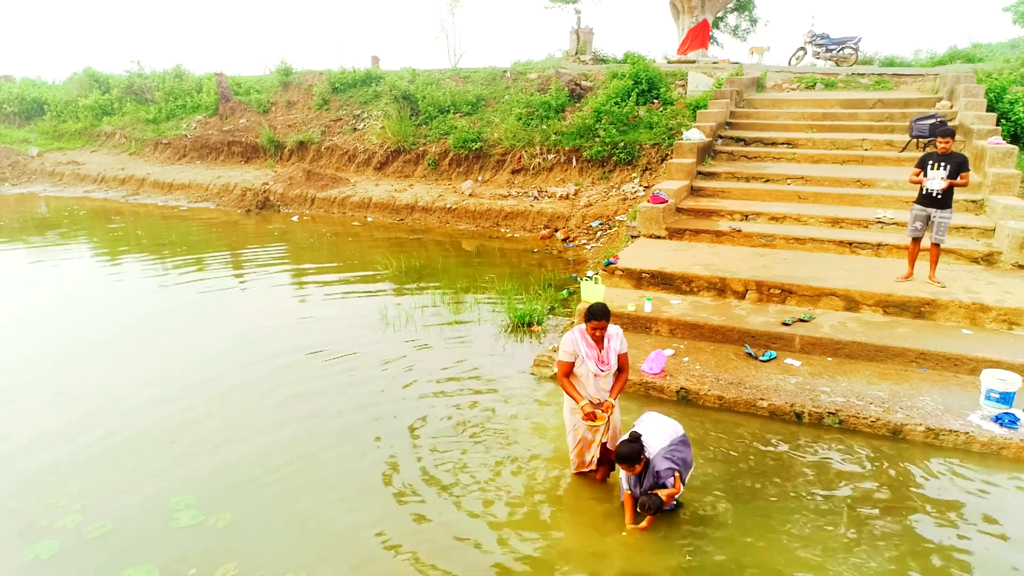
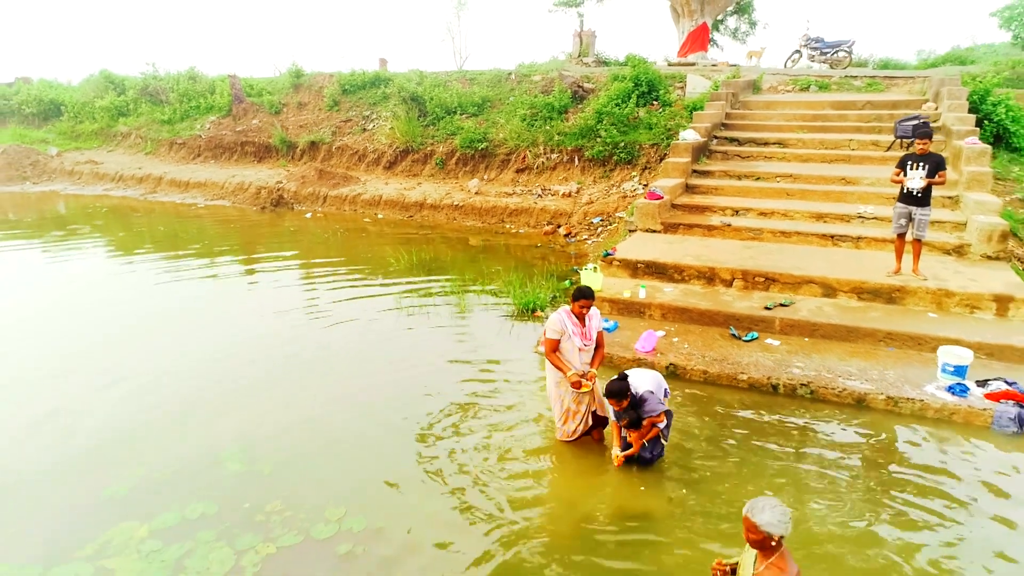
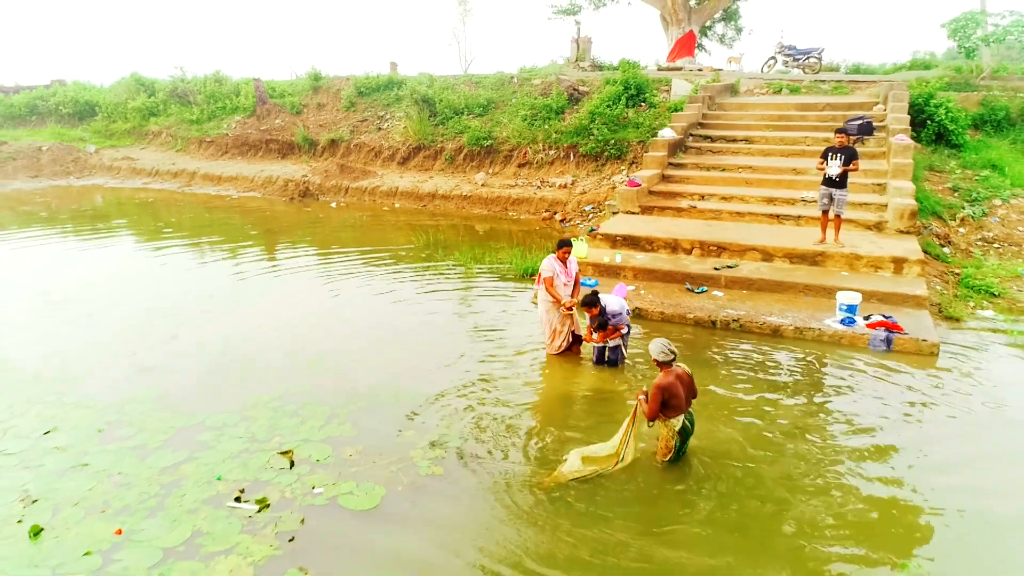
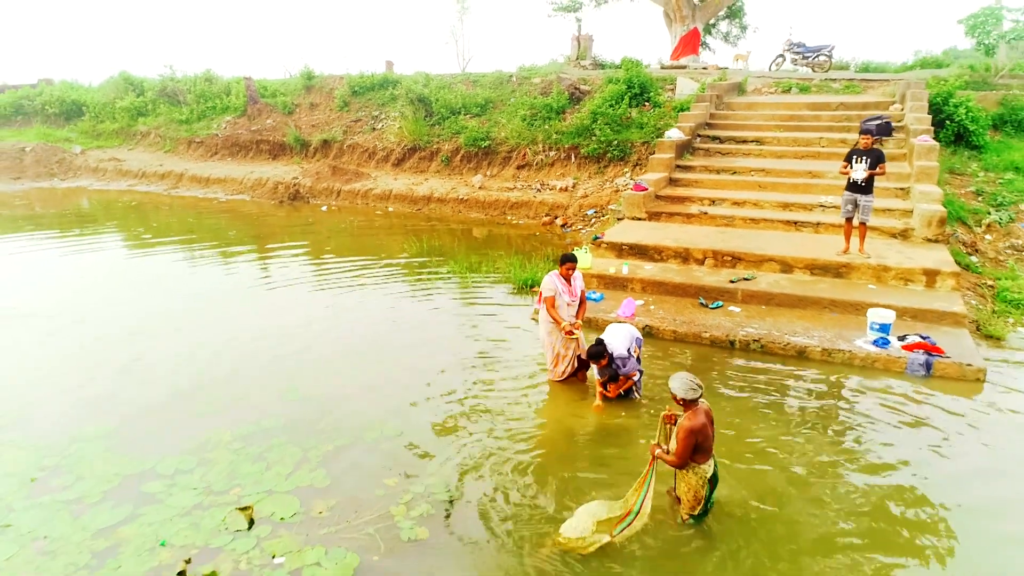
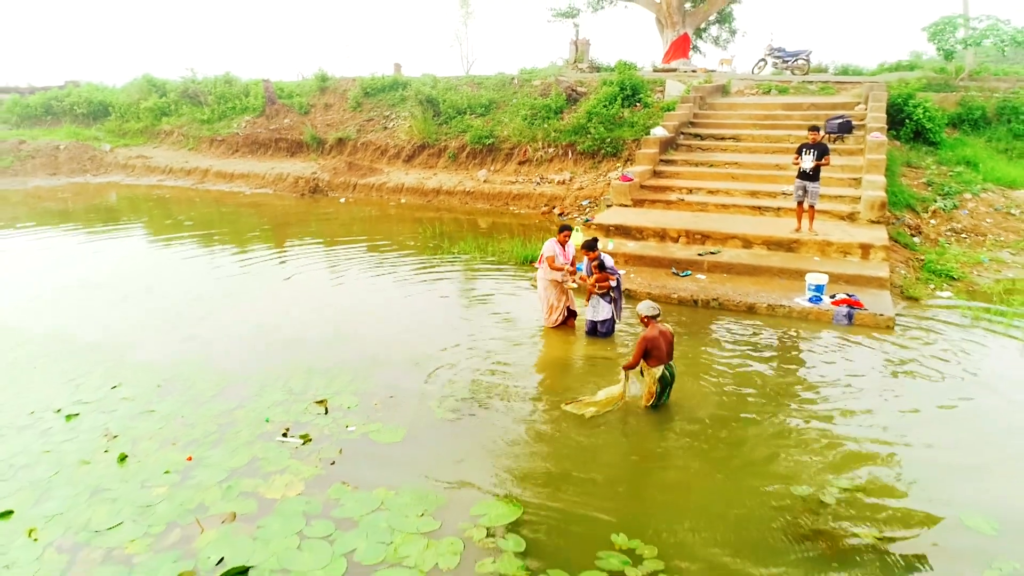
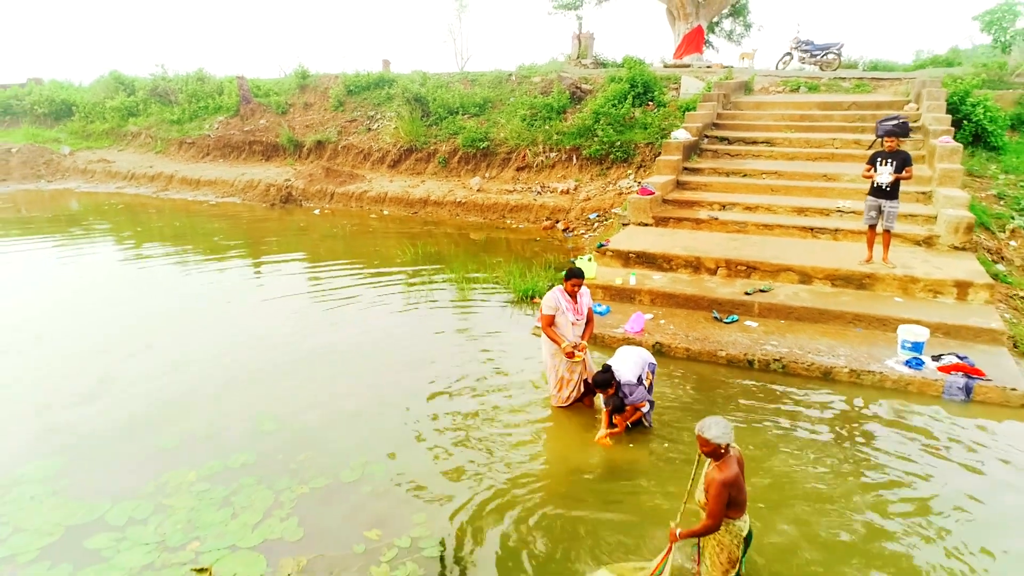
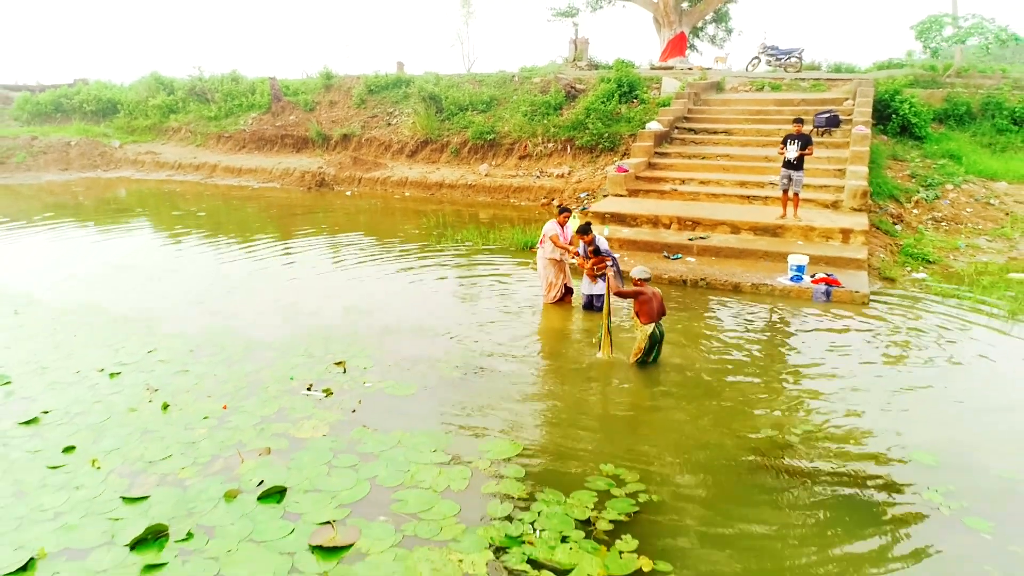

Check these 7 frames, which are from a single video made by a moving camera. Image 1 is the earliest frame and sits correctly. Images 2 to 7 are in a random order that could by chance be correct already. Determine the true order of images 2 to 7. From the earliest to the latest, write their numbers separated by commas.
2, 6, 4, 3, 5, 7
